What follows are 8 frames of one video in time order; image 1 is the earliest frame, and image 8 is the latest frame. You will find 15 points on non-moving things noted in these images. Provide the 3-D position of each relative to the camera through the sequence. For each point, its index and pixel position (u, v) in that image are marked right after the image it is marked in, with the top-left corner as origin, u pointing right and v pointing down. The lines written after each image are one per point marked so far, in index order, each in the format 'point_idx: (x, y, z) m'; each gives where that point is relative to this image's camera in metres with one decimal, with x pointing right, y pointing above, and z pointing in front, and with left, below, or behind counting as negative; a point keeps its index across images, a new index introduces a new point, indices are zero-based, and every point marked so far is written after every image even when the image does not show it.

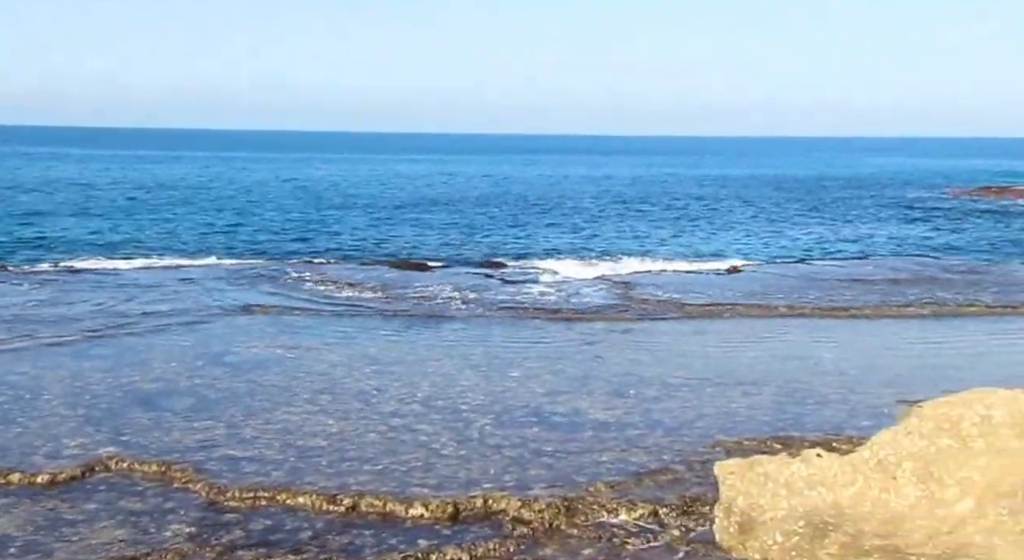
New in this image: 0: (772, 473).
0: (+3.1, -2.3, +15.1) m
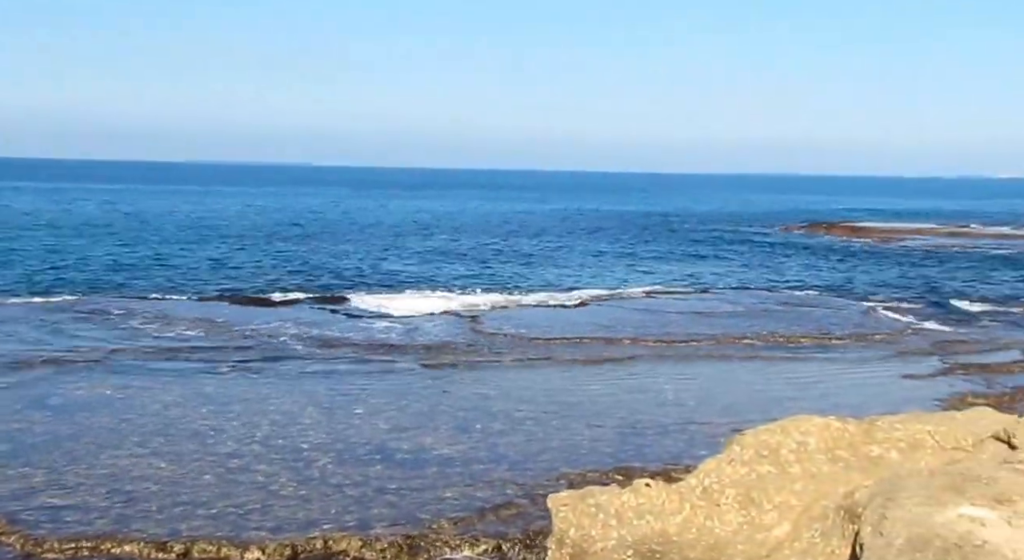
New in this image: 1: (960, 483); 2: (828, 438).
0: (+1.1, -2.7, +15.4) m
1: (+4.0, -1.7, +11.0) m
2: (+3.7, -1.9, +15.0) m
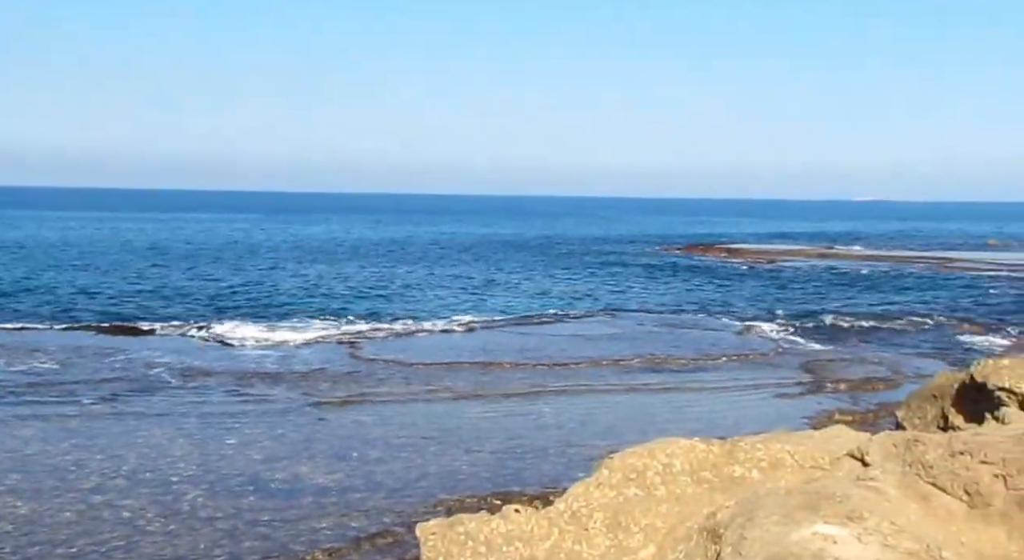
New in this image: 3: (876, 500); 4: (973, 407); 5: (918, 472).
0: (-0.5, -3.1, +15.3) m
1: (+2.7, -1.9, +11.1) m
2: (+2.2, -2.2, +15.1) m
3: (+3.3, -1.9, +10.9) m
4: (+5.6, -1.5, +15.4) m
5: (+3.7, -1.7, +11.2) m
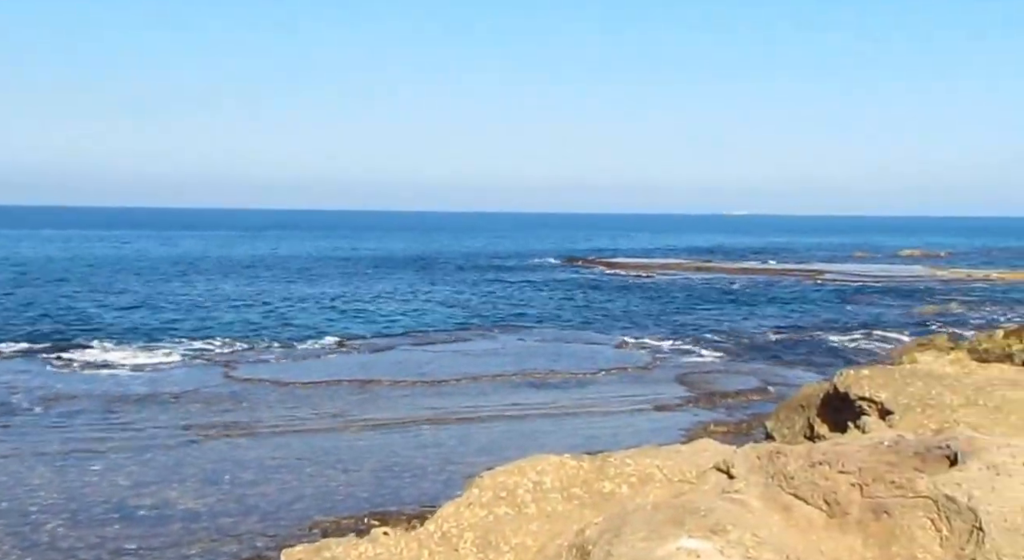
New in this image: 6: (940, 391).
0: (-2.1, -3.3, +15.0) m
1: (+1.5, -2.1, +11.1) m
2: (+0.6, -2.3, +15.0) m
3: (+2.0, -2.0, +10.9) m
4: (+4.0, -1.7, +15.6) m
5: (+2.4, -1.8, +11.2) m
6: (+4.0, -1.0, +11.9) m
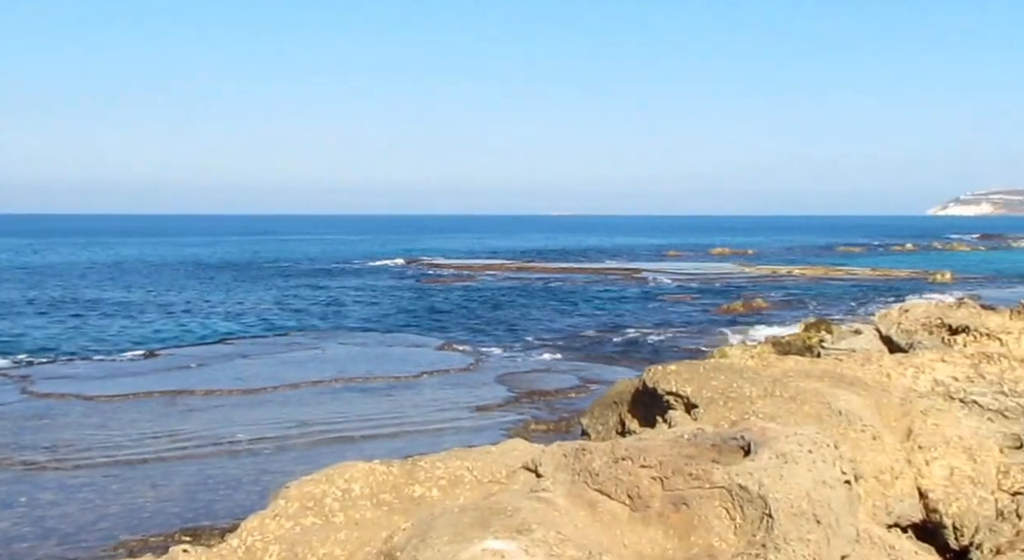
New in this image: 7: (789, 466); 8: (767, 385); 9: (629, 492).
0: (-4.2, -3.3, +14.3) m
1: (-0.2, -2.0, +10.9) m
2: (-1.6, -2.4, +14.7) m
3: (+0.3, -2.0, +10.8) m
4: (+1.7, -1.6, +15.7) m
5: (+0.6, -1.7, +11.1) m
6: (+2.1, -0.9, +12.0) m
7: (+2.2, -1.5, +10.4) m
8: (+2.4, -0.9, +11.9) m
9: (+1.0, -1.8, +10.9) m
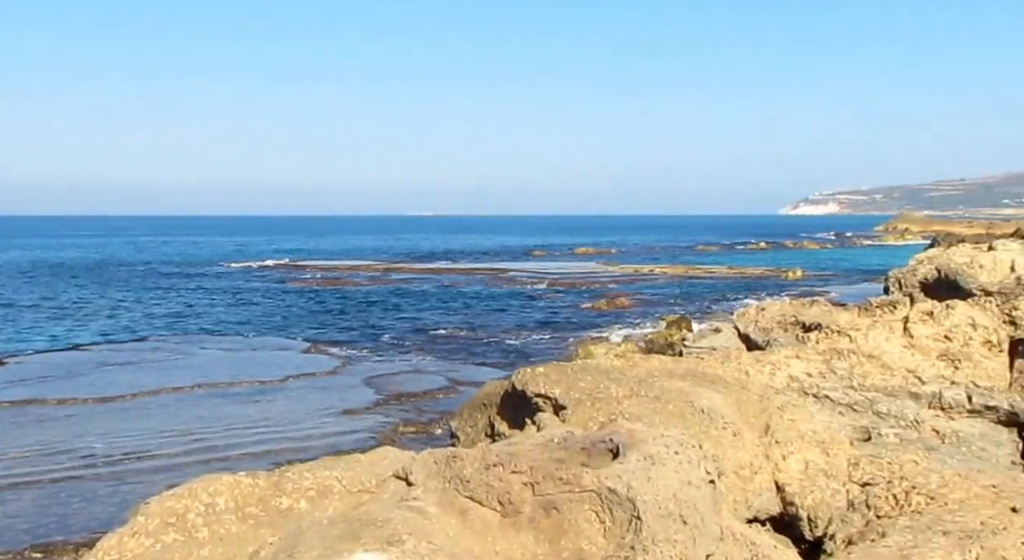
0: (-5.7, -3.4, +13.6) m
1: (-1.3, -2.1, +10.6) m
2: (-3.1, -2.4, +14.2) m
3: (-0.8, -2.0, +10.6) m
4: (0.0, -1.7, +15.6) m
5: (-0.5, -1.8, +10.9) m
6: (+0.9, -1.0, +12.0) m
7: (+1.2, -1.5, +10.4) m
8: (+1.1, -1.0, +11.9) m
9: (-0.1, -1.9, +10.7) m
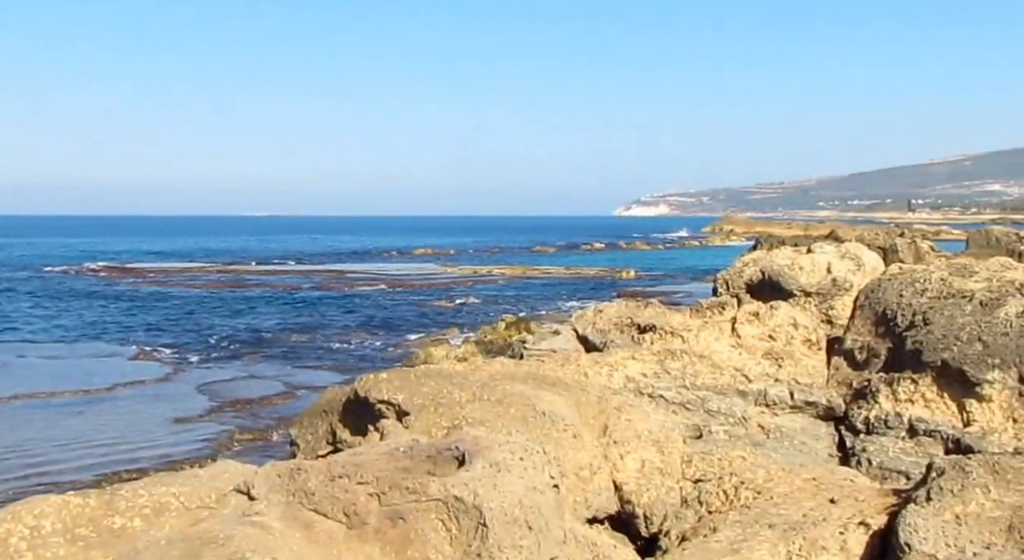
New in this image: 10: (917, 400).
0: (-7.2, -3.5, +12.6) m
1: (-2.6, -2.2, +10.2) m
2: (-4.8, -2.5, +13.5) m
3: (-2.0, -2.1, +10.2) m
4: (-1.8, -1.8, +15.3) m
5: (-1.8, -1.9, +10.6) m
6: (-0.5, -1.1, +11.9) m
7: (0.0, -1.6, +10.3) m
8: (-0.3, -1.1, +11.8) m
9: (-1.3, -1.9, +10.4) m
10: (+3.6, -1.1, +11.1) m
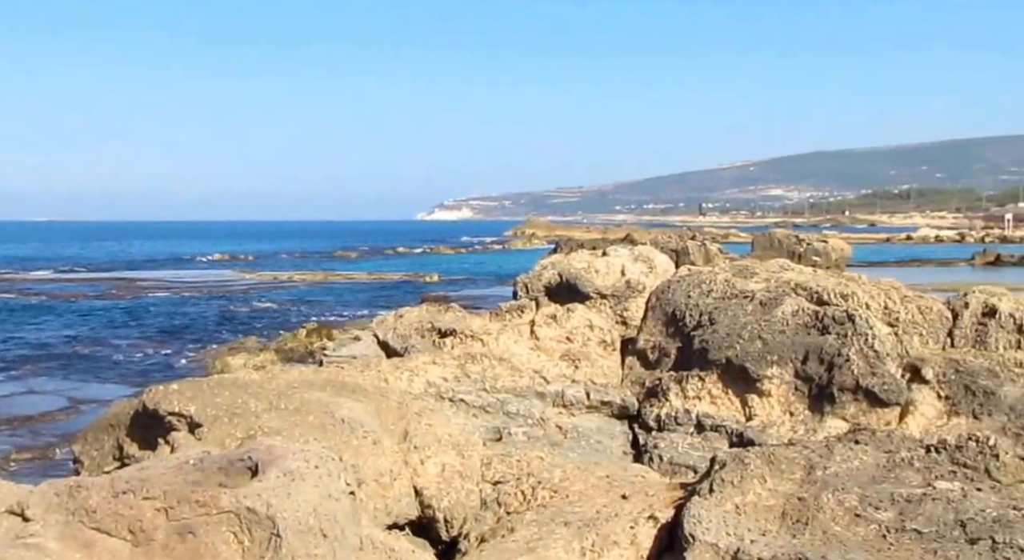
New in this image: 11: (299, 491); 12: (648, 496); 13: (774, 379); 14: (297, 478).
0: (-9.2, -3.7, +11.3) m
1: (-4.2, -2.3, +9.7) m
2: (-7.0, -2.6, +12.7) m
3: (-3.7, -2.2, +9.8) m
4: (-4.3, -1.9, +14.9) m
5: (-3.5, -2.0, +10.3) m
6: (-2.5, -1.1, +11.7) m
7: (-1.8, -1.7, +10.2) m
8: (-2.2, -1.1, +11.6) m
9: (-3.1, -2.0, +10.2) m
10: (+1.7, -1.1, +11.6) m
11: (-1.7, -1.7, +10.1) m
12: (+1.1, -1.8, +10.5) m
13: (+2.3, -0.9, +11.3) m
14: (-1.8, -1.6, +10.3) m
